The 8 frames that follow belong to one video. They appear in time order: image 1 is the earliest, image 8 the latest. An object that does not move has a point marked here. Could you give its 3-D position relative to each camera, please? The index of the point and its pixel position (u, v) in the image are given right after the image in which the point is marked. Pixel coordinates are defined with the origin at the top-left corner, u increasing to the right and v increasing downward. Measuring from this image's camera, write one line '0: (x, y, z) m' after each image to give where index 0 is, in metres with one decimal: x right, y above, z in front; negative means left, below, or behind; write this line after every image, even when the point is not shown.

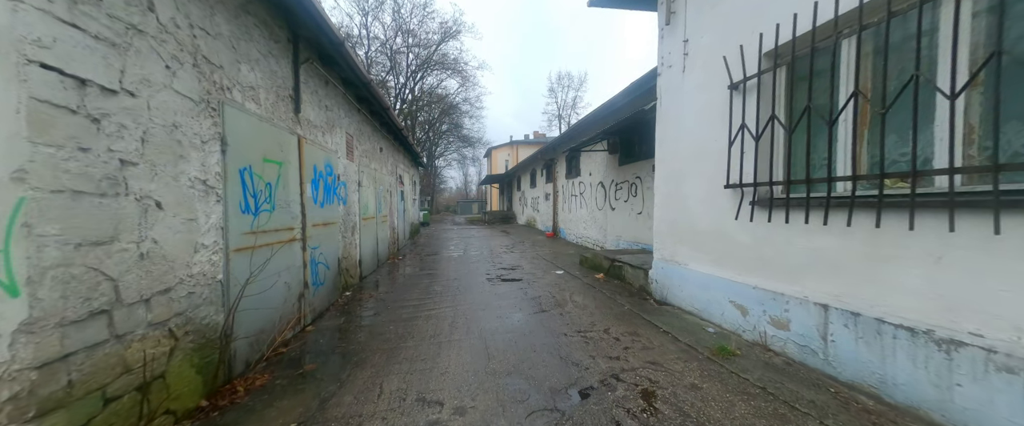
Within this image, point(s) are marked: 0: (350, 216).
0: (-2.7, -0.1, +5.2) m
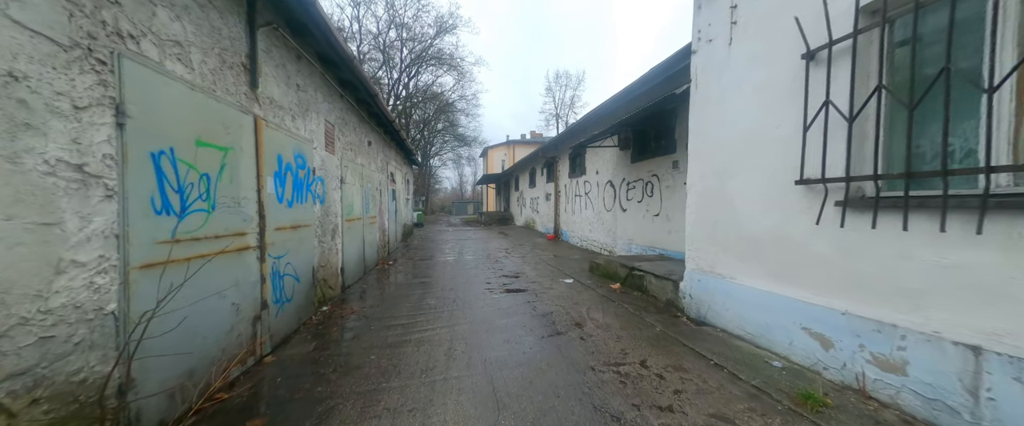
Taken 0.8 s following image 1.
0: (-2.6, -0.1, +4.5) m
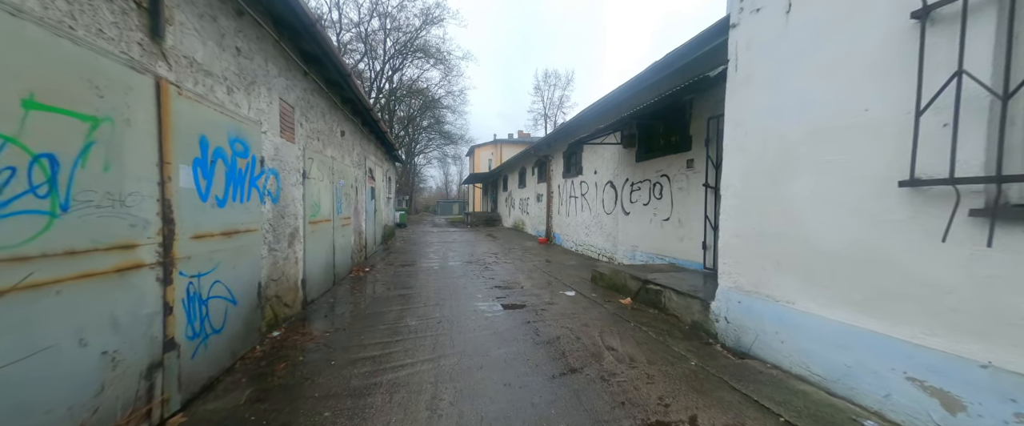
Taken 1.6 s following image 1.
0: (-2.7, -0.1, +3.7) m
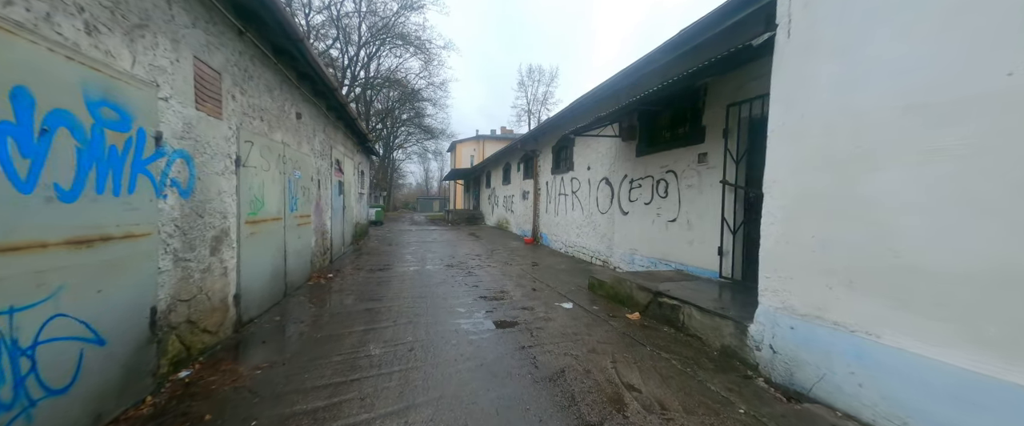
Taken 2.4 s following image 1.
0: (-2.7, -0.1, +2.8) m
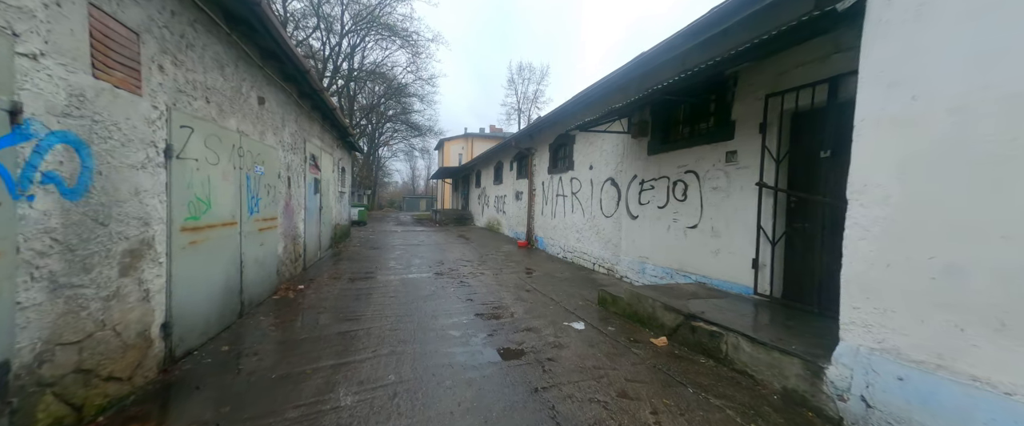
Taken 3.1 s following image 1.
0: (-2.6, -0.1, +2.1) m
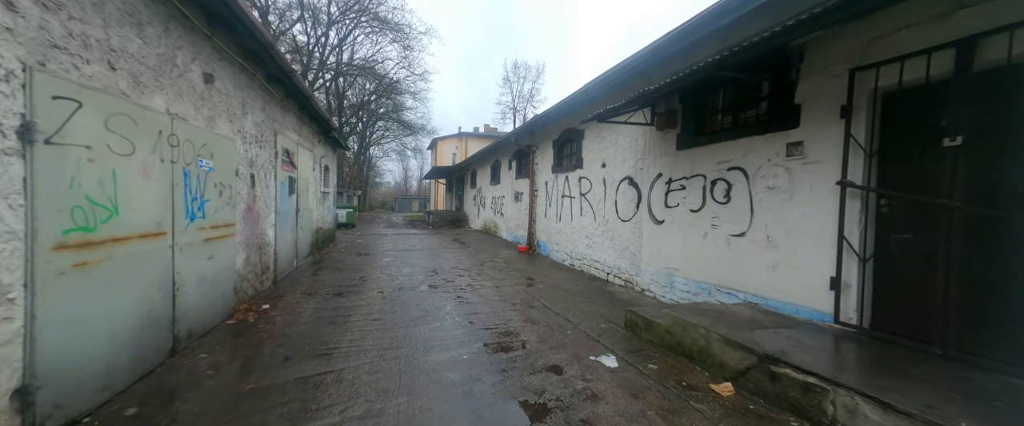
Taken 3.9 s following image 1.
0: (-2.5, -0.2, +1.2) m
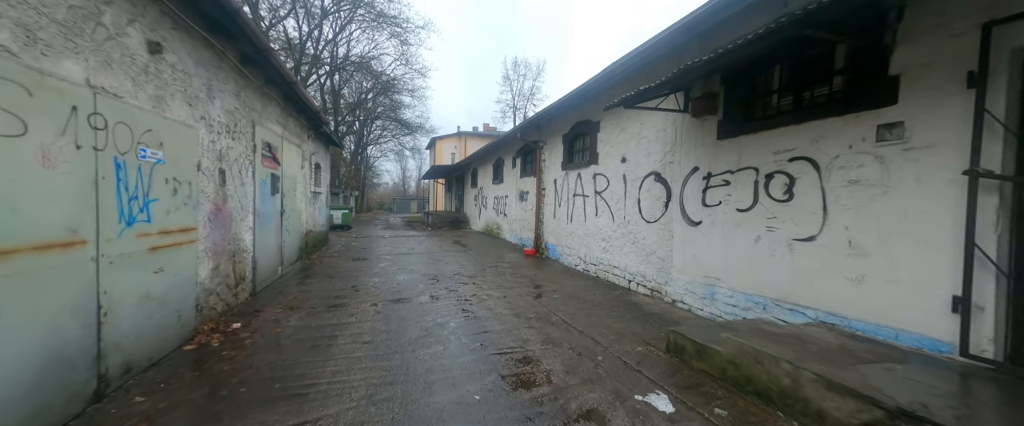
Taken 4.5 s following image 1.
0: (-2.3, -0.2, +0.6) m
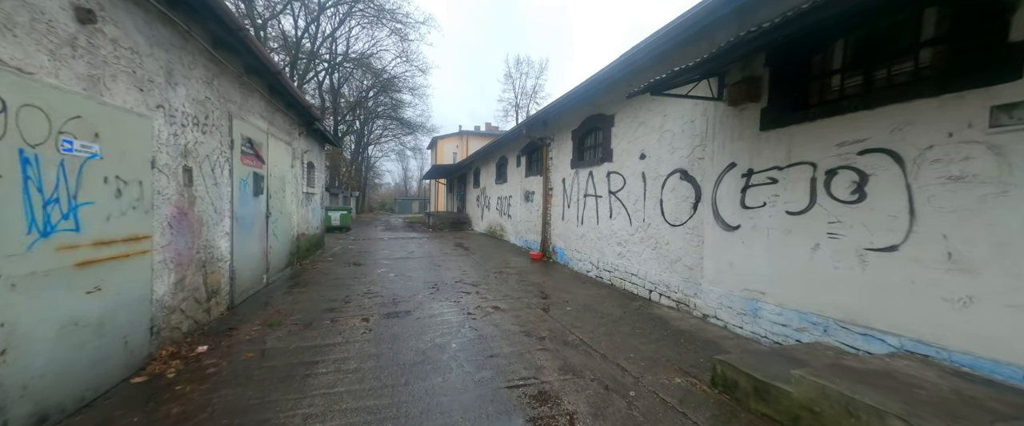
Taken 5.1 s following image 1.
0: (-2.2, -0.2, 0.0) m
